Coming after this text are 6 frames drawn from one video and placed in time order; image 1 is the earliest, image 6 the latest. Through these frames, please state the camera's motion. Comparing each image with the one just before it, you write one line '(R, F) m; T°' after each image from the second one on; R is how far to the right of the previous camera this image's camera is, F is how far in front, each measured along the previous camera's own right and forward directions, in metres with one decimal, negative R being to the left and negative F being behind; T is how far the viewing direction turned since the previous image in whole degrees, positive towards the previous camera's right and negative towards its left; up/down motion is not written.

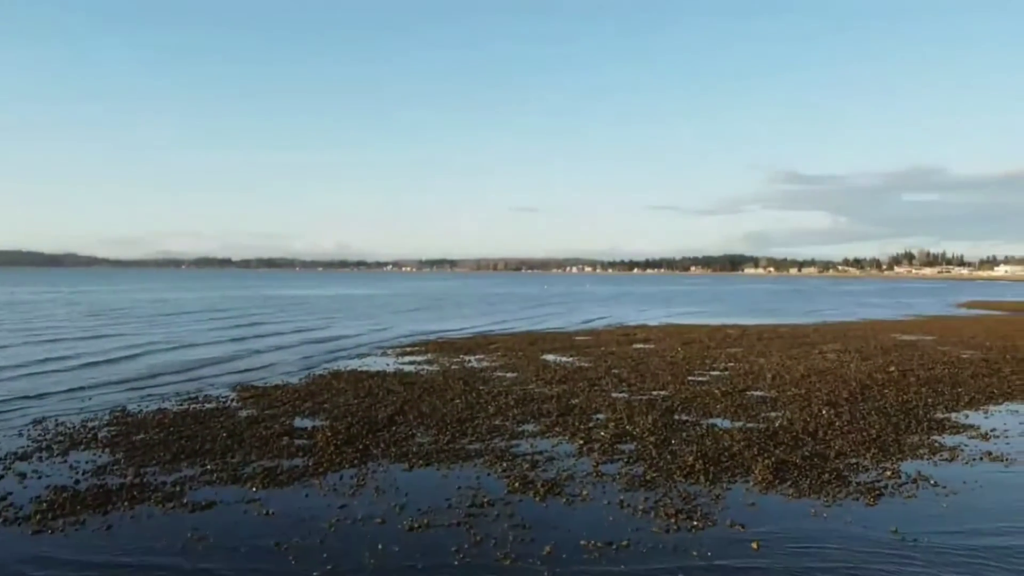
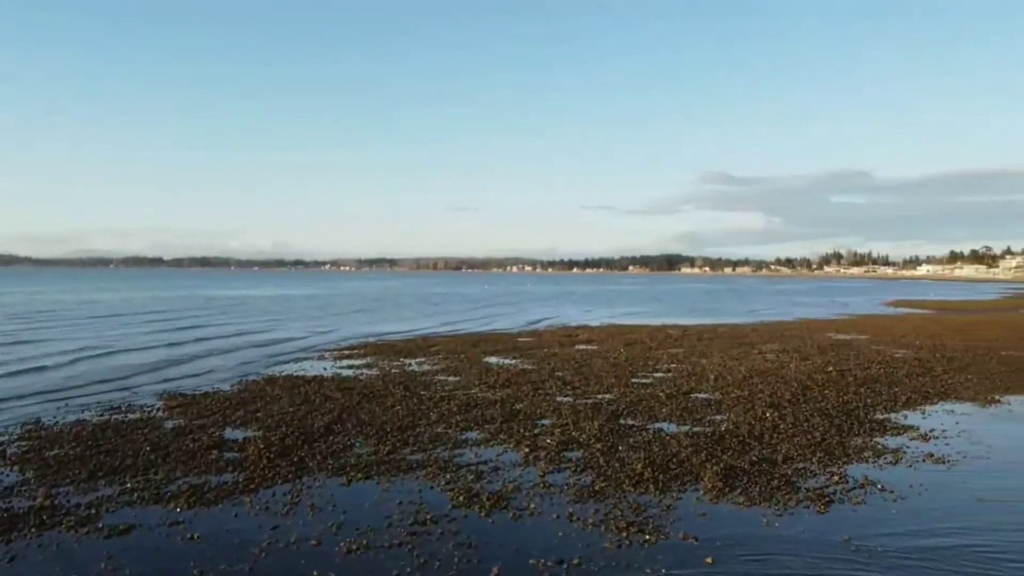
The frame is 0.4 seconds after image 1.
(0.0, +0.4) m; +4°
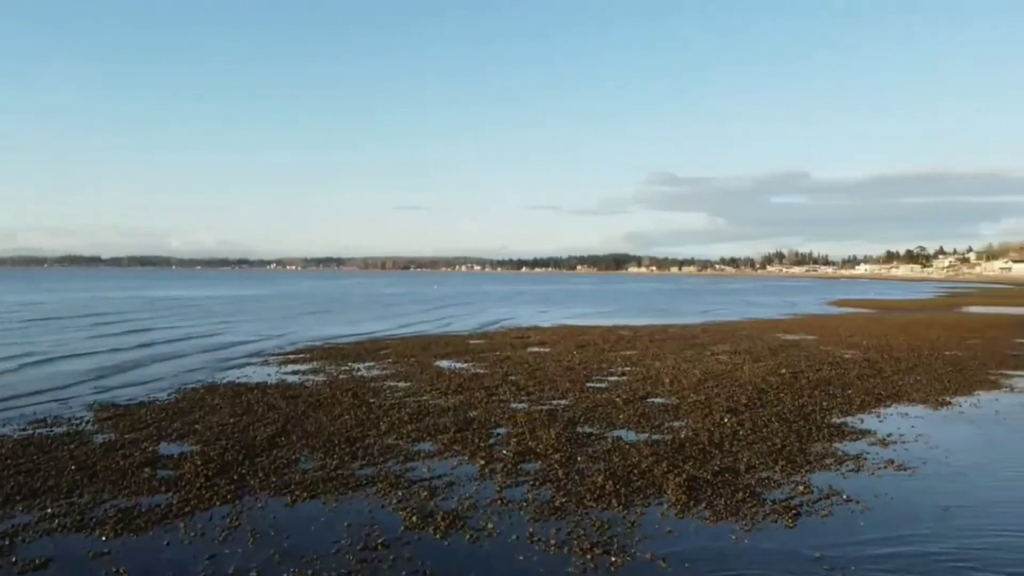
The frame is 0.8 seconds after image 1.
(-0.1, +0.5) m; +4°
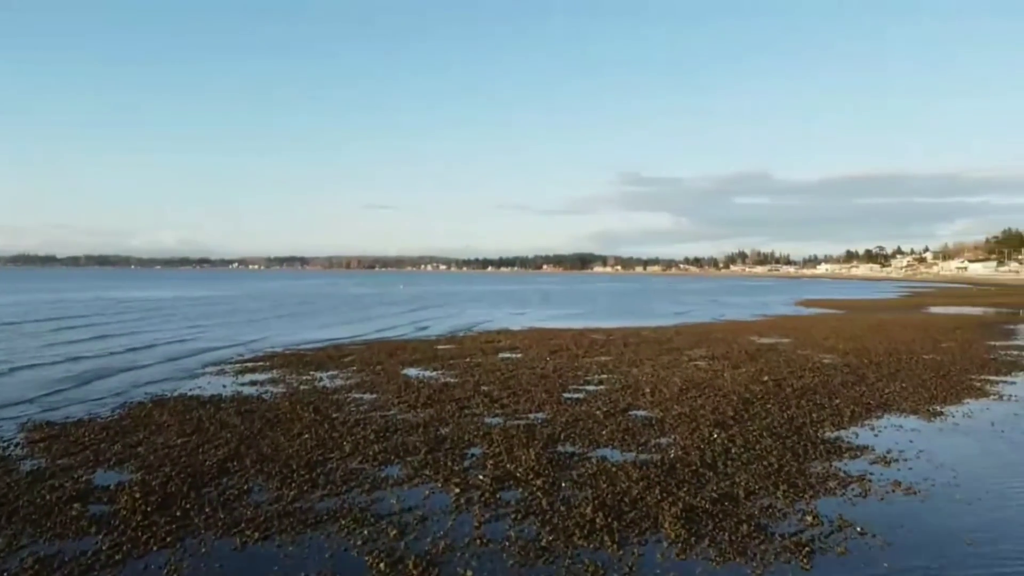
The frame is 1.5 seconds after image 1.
(-0.2, +1.1) m; +2°
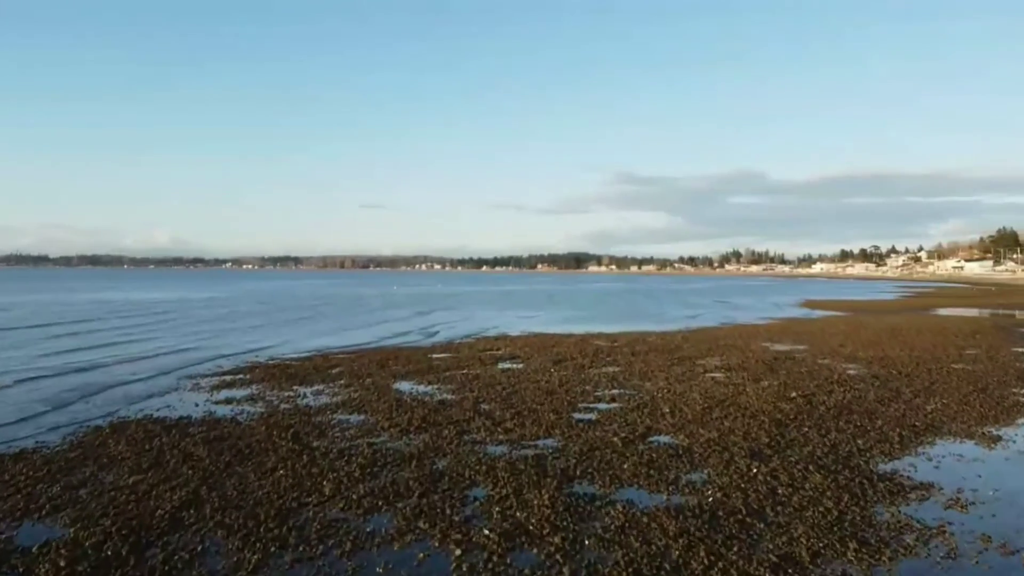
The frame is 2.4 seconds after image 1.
(-0.2, +1.9) m; 0°
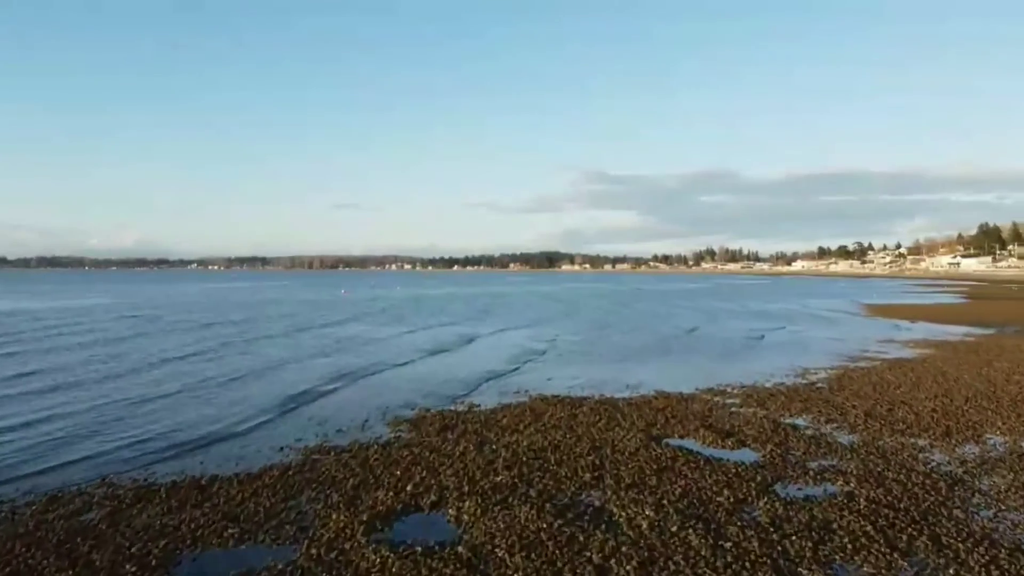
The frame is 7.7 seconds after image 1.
(+0.1, +20.3) m; +2°
